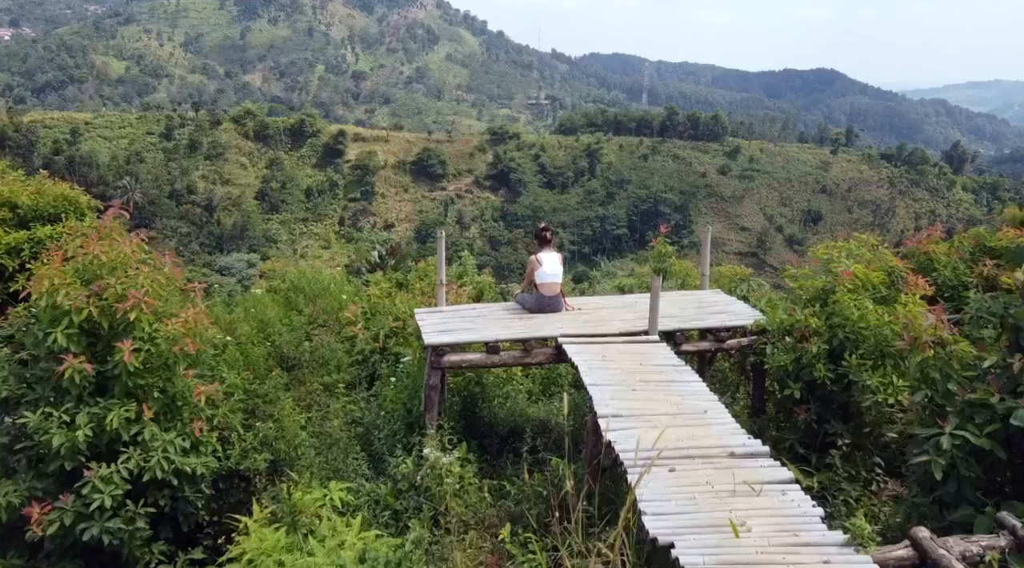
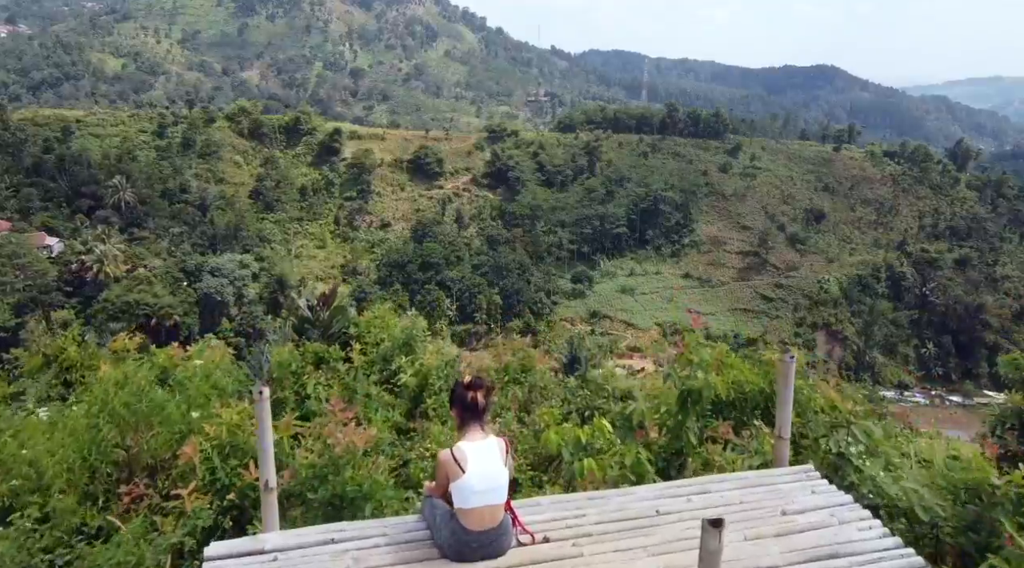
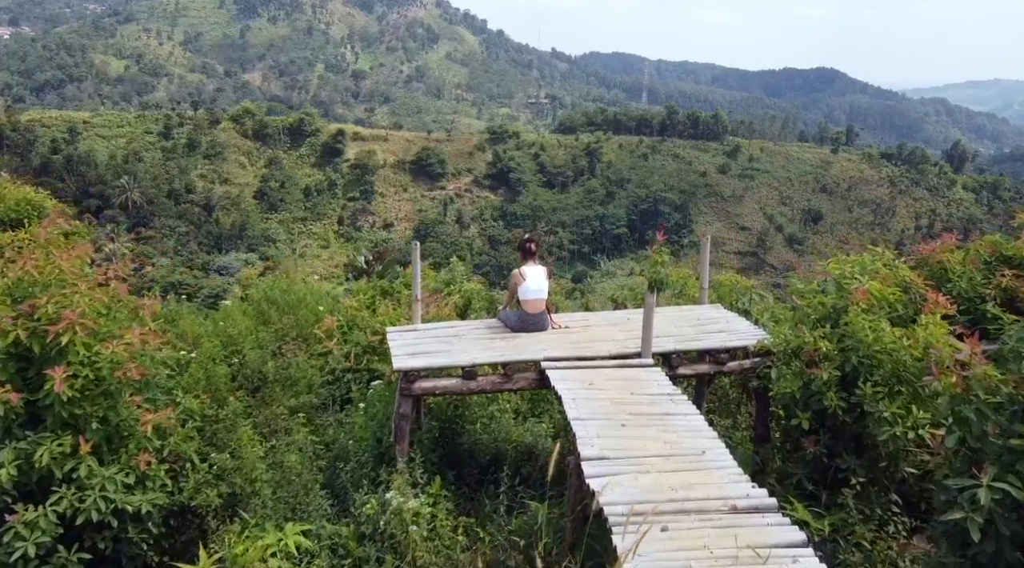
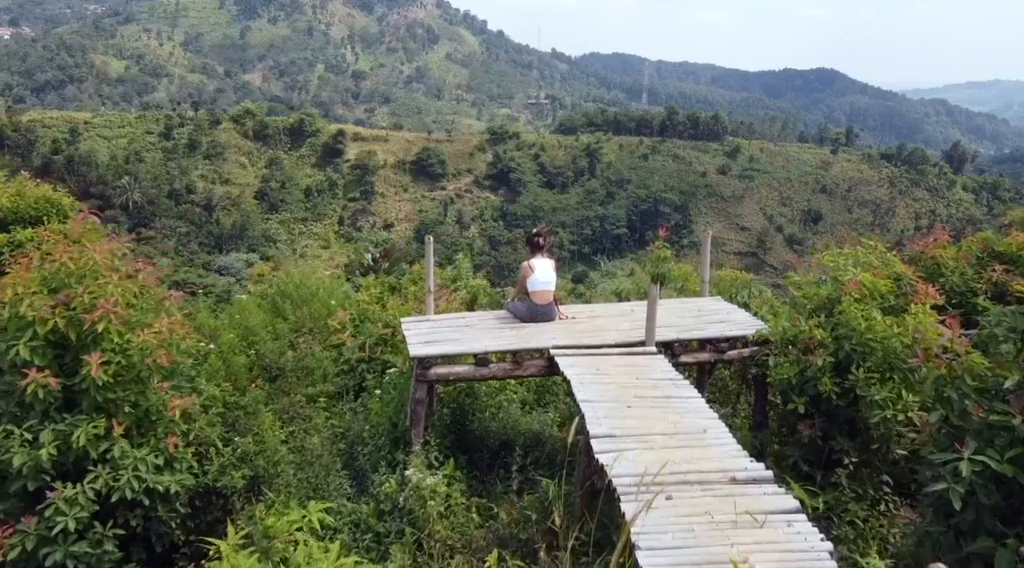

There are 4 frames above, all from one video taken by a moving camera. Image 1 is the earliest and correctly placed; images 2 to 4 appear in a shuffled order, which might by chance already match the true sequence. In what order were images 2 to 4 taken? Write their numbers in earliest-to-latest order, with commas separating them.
4, 3, 2
